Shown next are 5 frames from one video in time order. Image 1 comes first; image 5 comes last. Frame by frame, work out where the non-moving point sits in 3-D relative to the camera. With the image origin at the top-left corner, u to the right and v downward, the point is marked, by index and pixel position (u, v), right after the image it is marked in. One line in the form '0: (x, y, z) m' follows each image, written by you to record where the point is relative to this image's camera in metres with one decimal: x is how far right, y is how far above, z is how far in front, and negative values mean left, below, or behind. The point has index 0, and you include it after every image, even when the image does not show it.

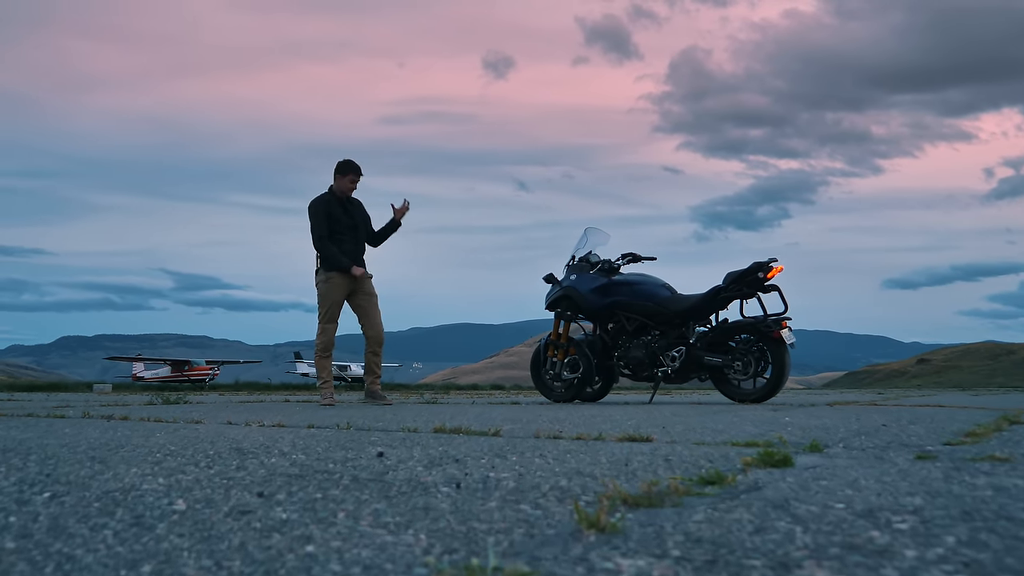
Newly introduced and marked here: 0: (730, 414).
0: (+1.7, -1.0, +7.4) m
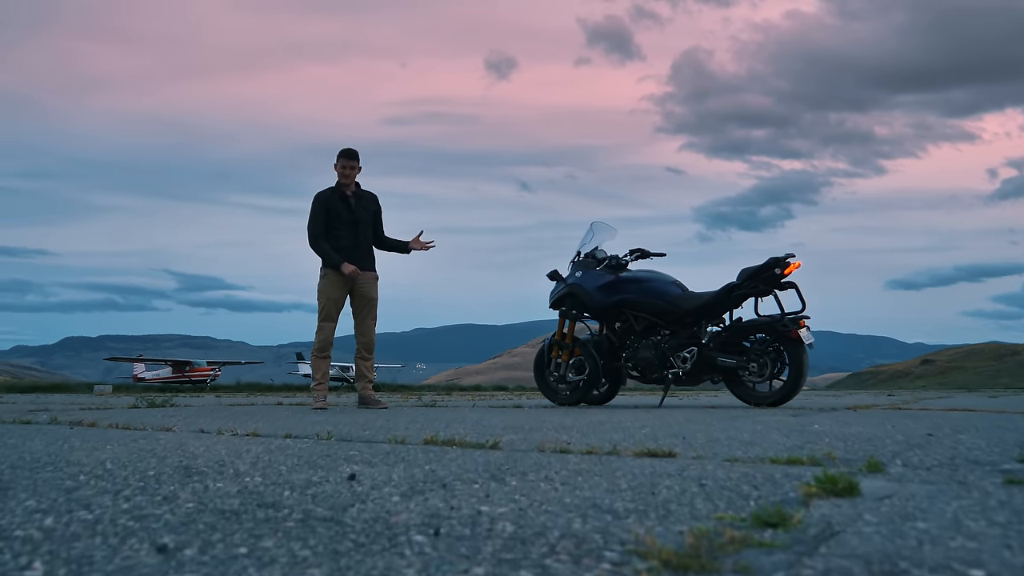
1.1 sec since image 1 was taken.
0: (+1.7, -1.0, +6.8) m
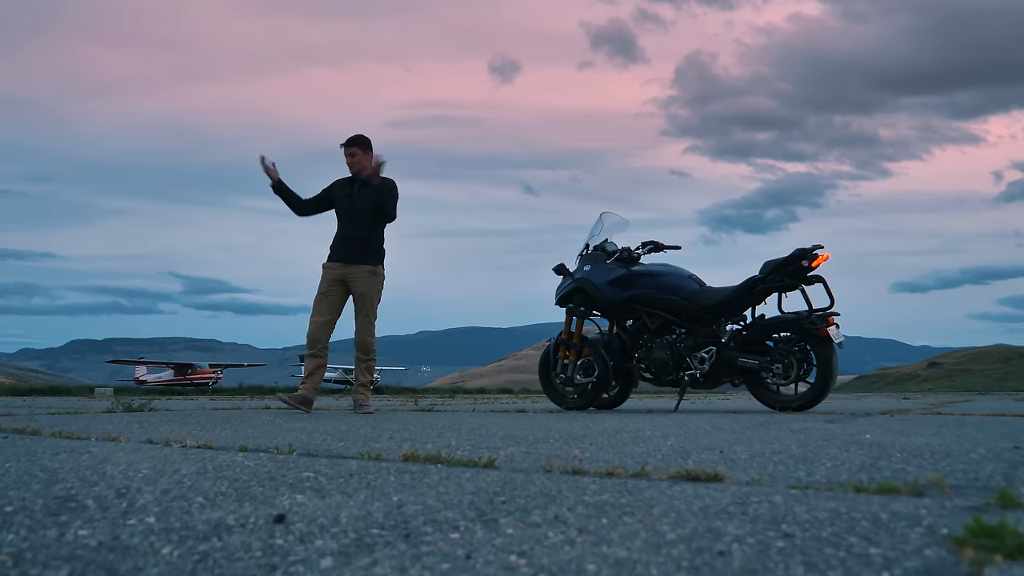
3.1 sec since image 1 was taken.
0: (+1.7, -0.9, +6.0) m
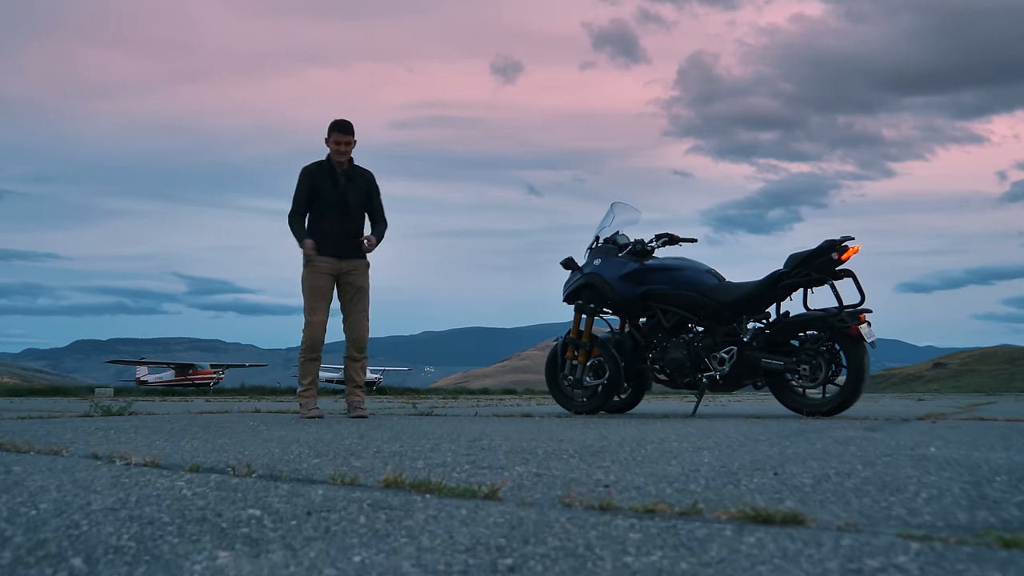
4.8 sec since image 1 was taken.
0: (+1.7, -0.8, +5.3) m
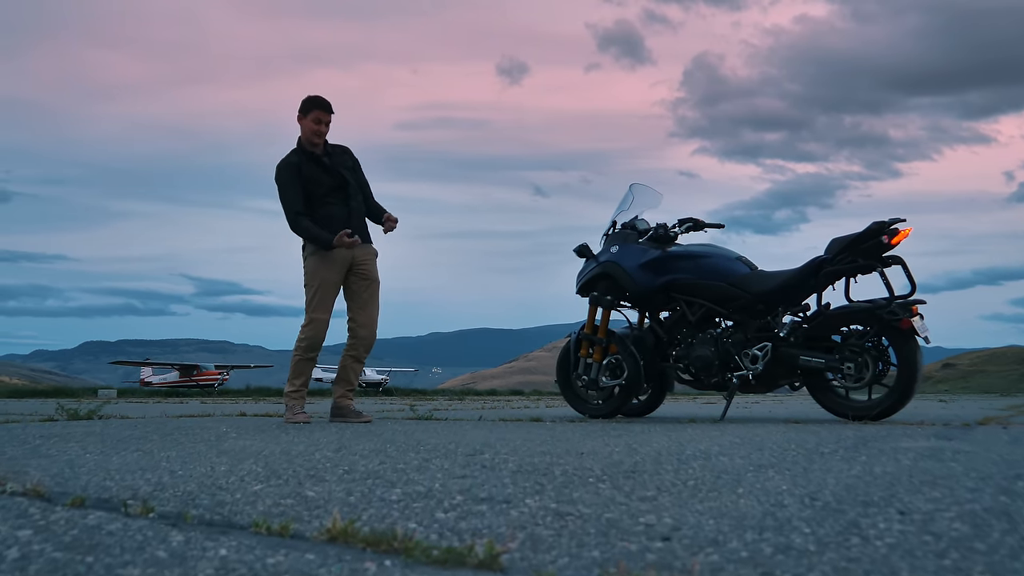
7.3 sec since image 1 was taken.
0: (+1.8, -0.7, +4.3) m
